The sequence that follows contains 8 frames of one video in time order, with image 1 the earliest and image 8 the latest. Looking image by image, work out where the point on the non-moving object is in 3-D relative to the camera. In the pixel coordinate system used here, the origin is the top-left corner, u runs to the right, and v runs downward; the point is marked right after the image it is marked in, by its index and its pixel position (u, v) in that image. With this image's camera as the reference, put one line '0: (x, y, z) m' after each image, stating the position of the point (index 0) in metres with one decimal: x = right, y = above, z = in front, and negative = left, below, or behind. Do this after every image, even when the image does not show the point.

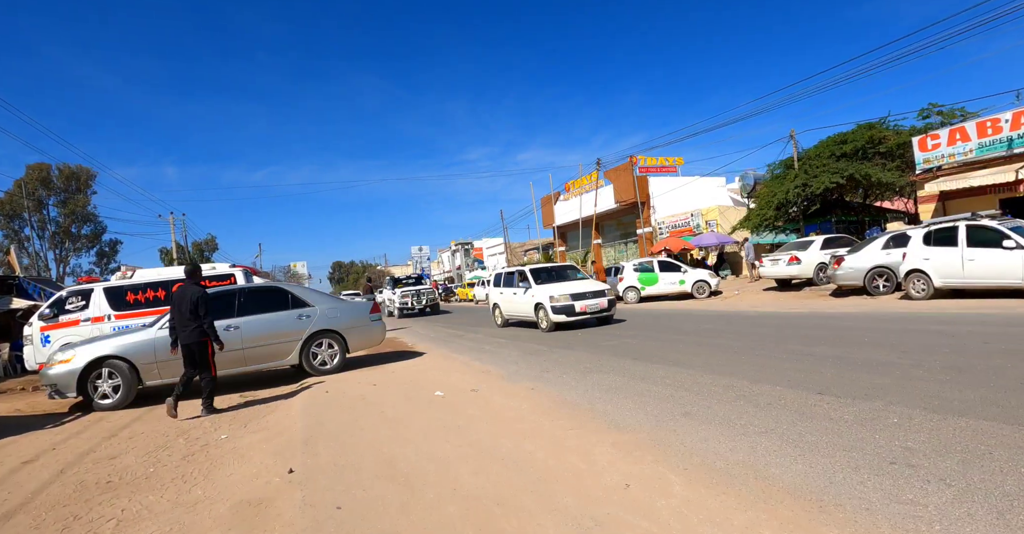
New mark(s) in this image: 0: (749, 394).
0: (+2.5, -1.4, +5.5) m
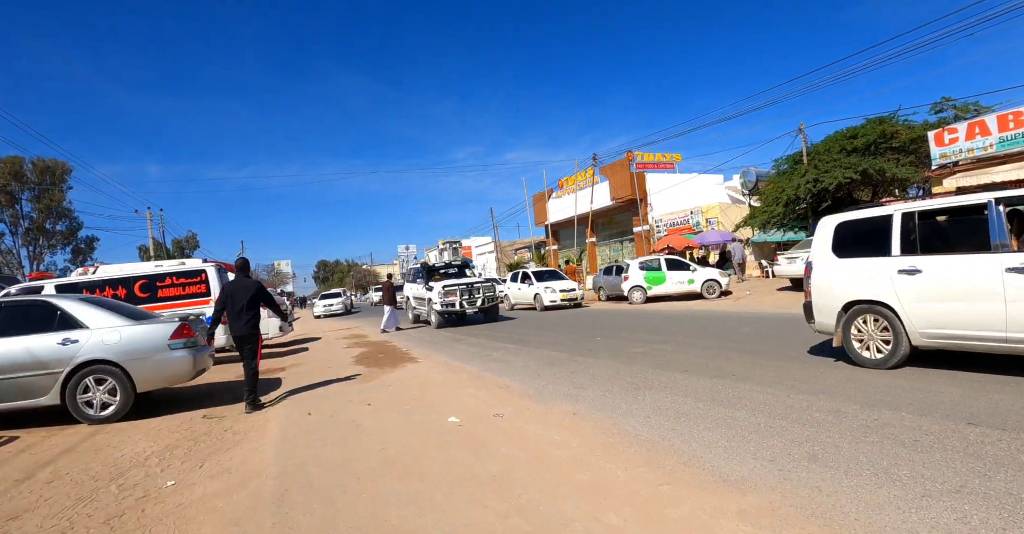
0: (+2.9, -1.3, +4.1) m
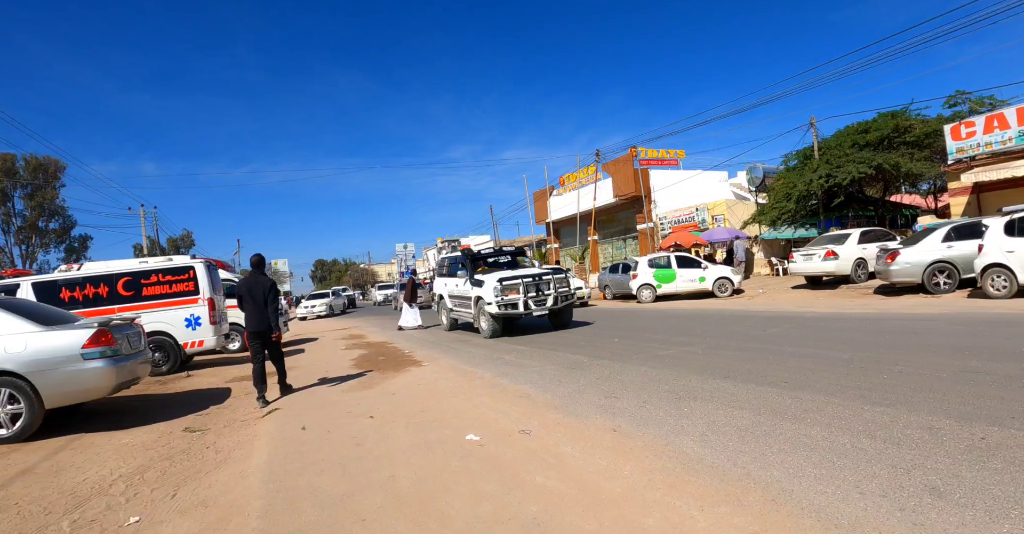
0: (+3.2, -1.2, +3.4) m
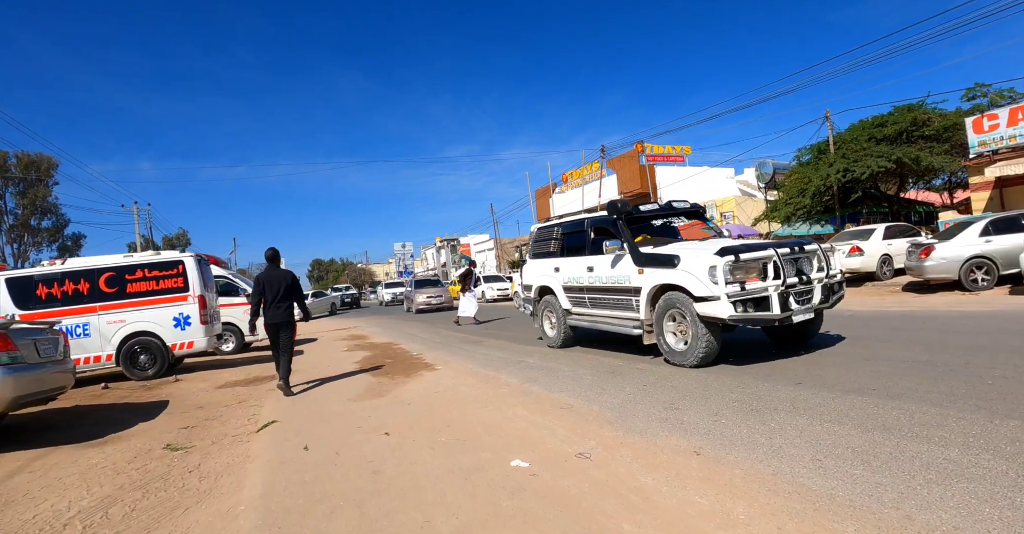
0: (+3.5, -1.1, +2.6) m
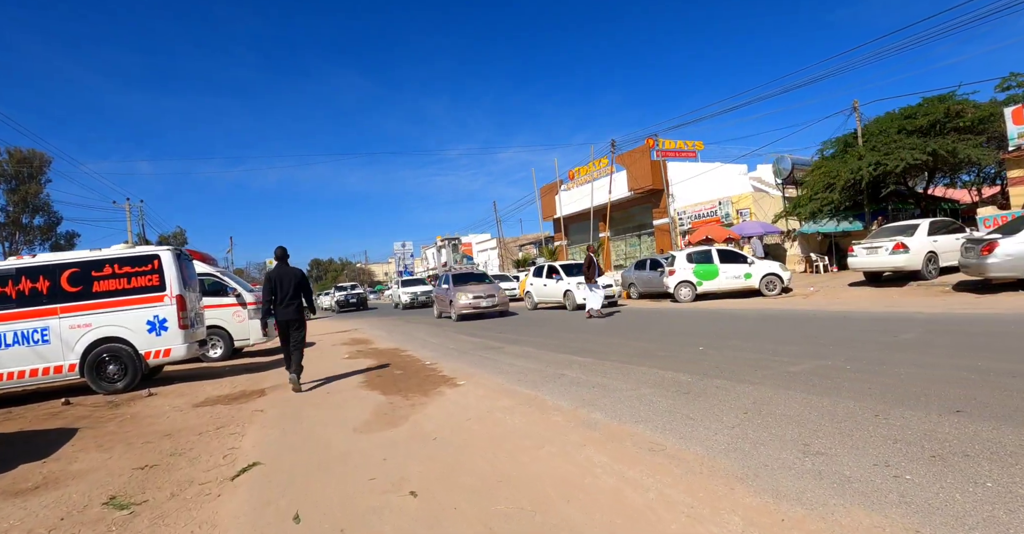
0: (+4.0, -1.0, +1.3) m
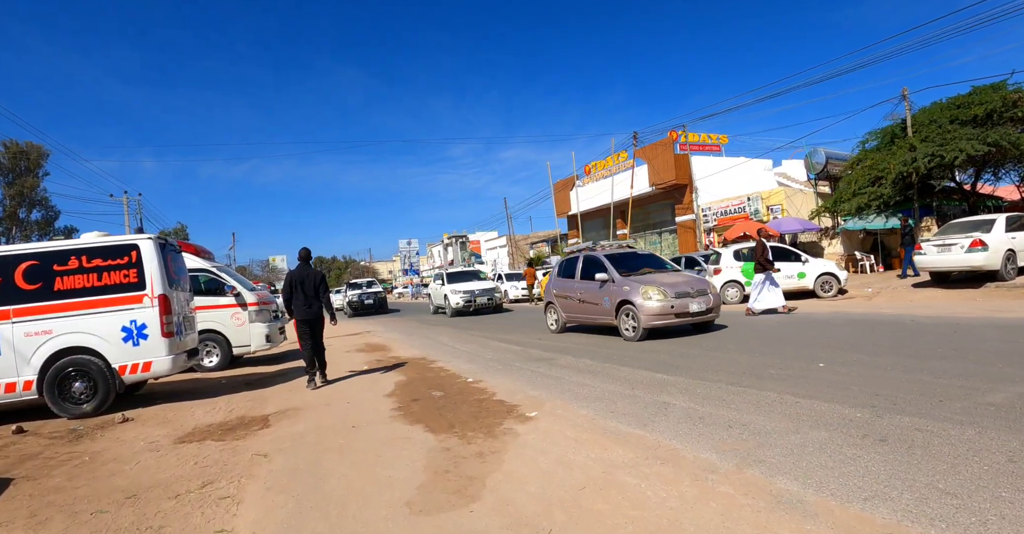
0: (+4.8, -1.0, -0.4) m
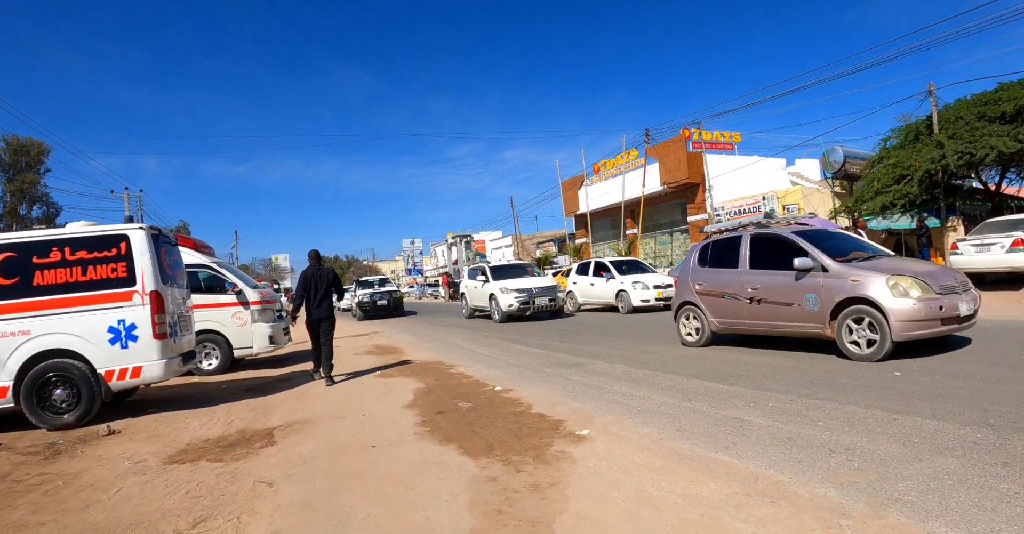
0: (+5.2, -0.9, -1.1) m
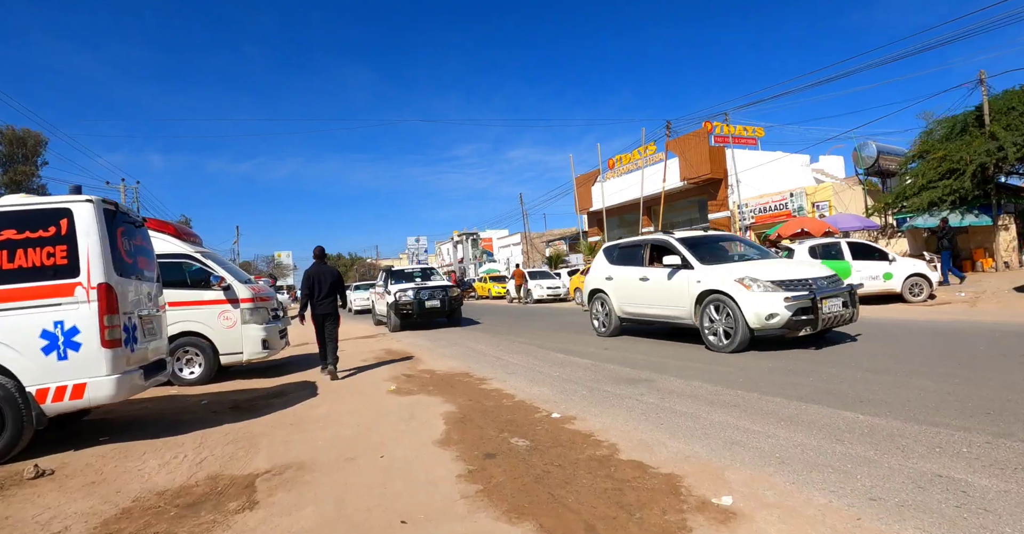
0: (+5.7, -0.9, -2.6) m
